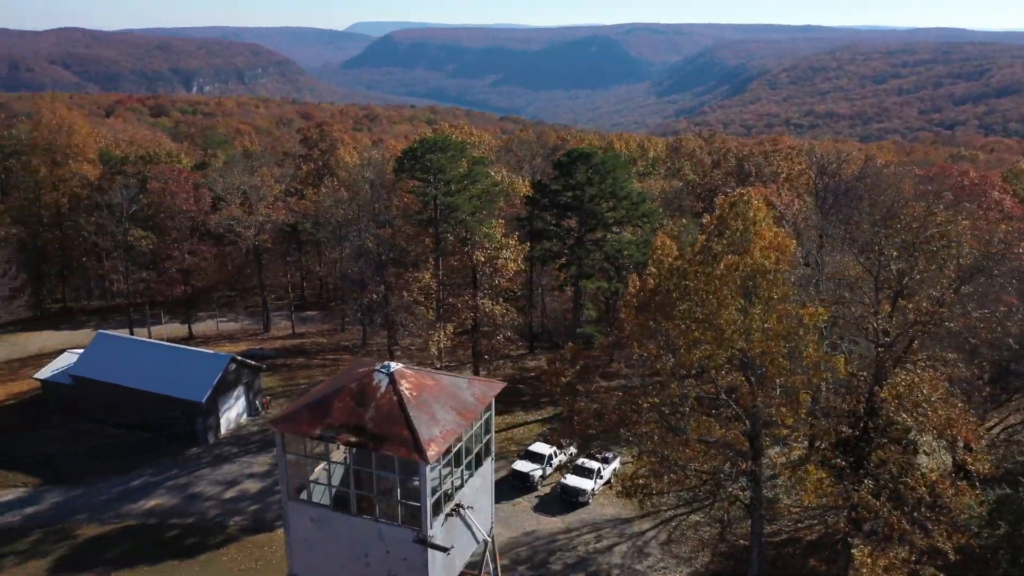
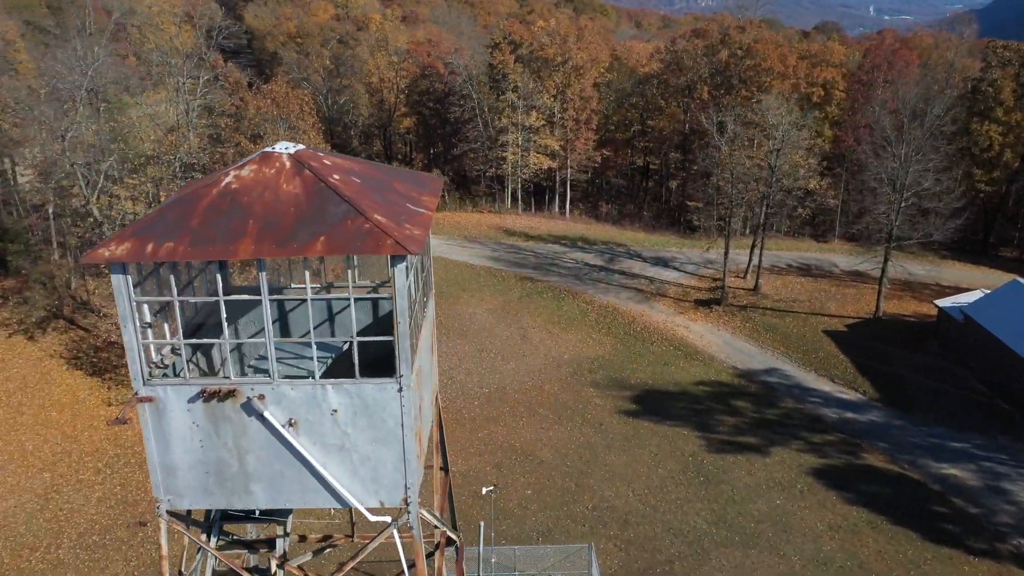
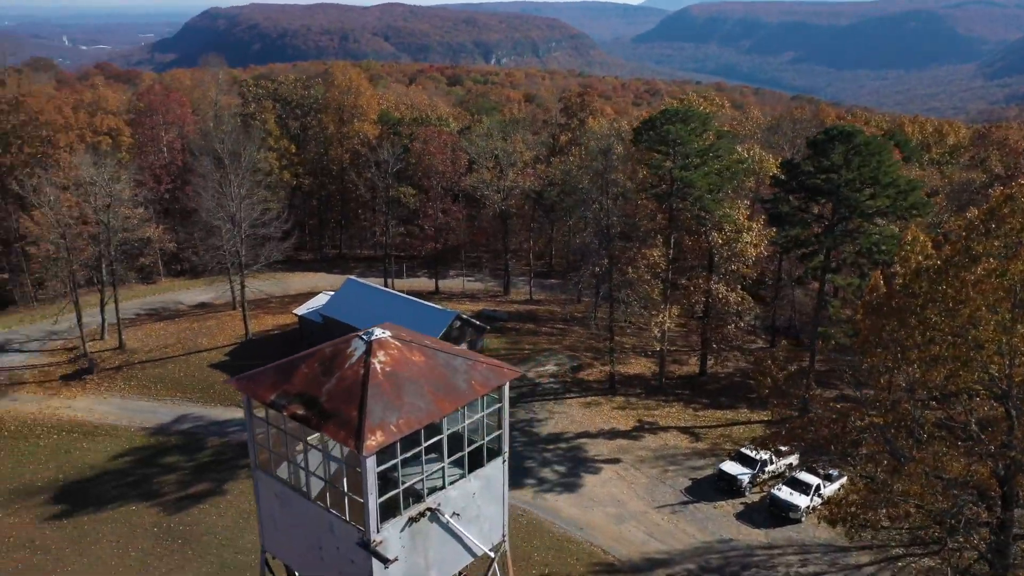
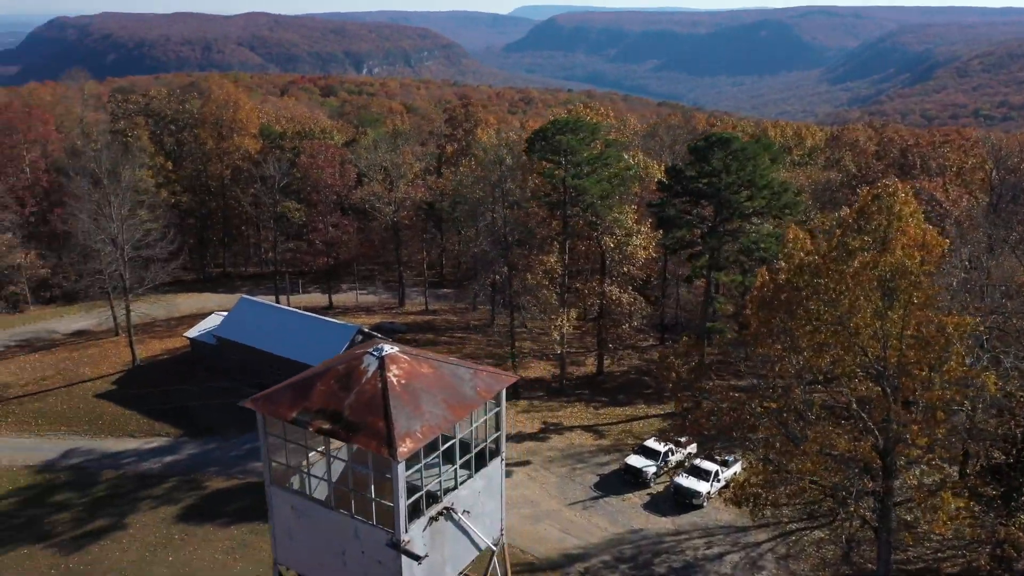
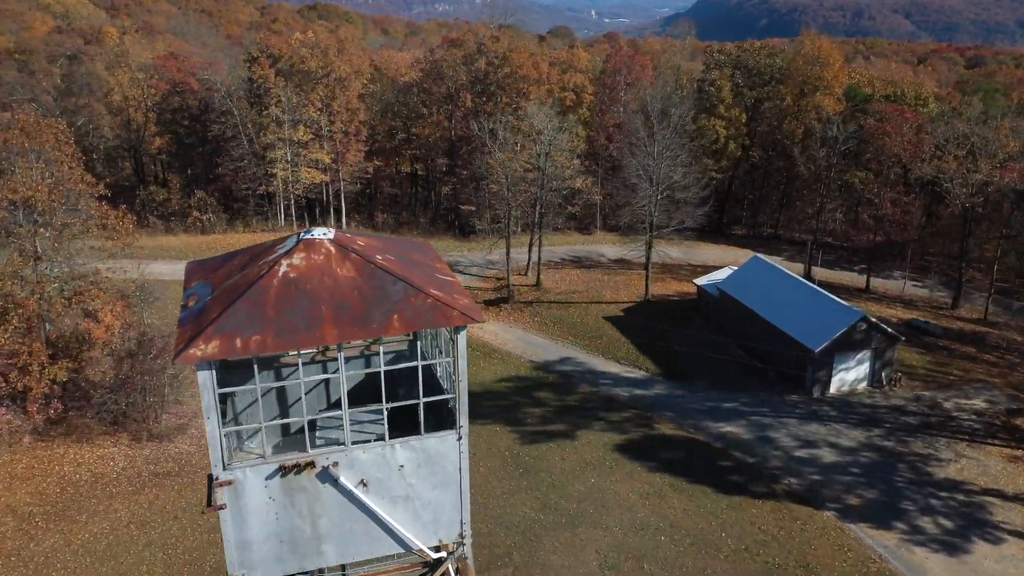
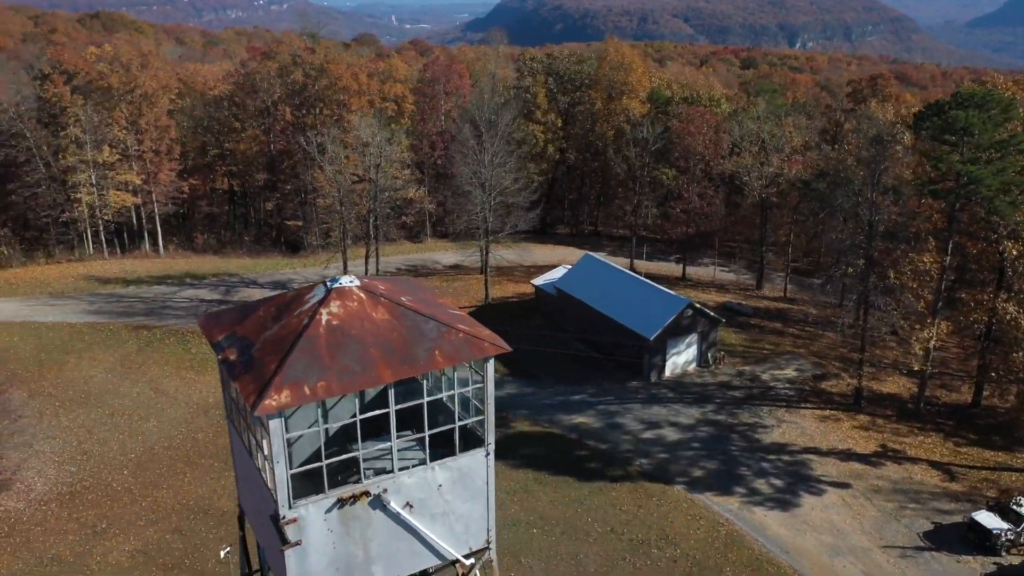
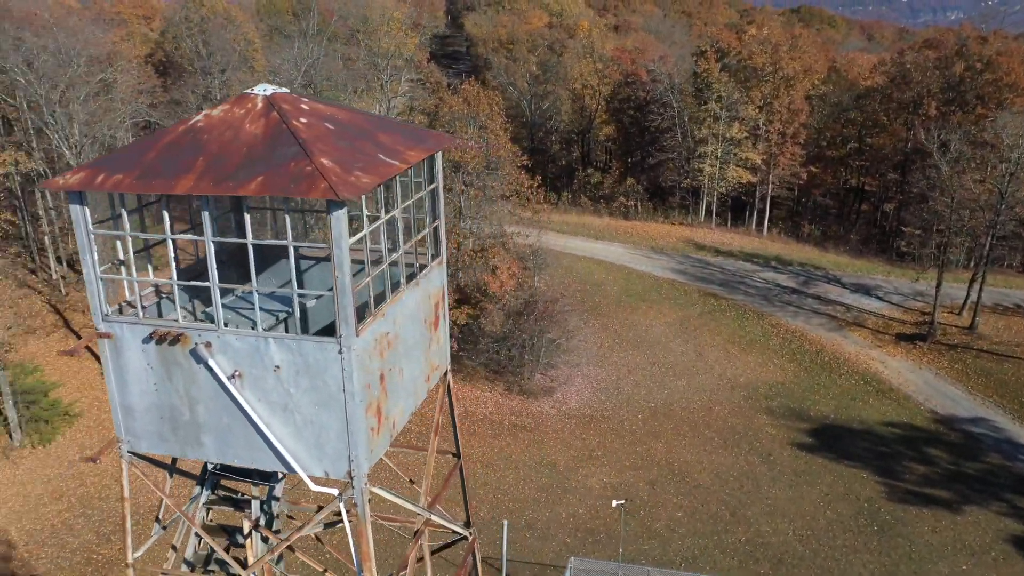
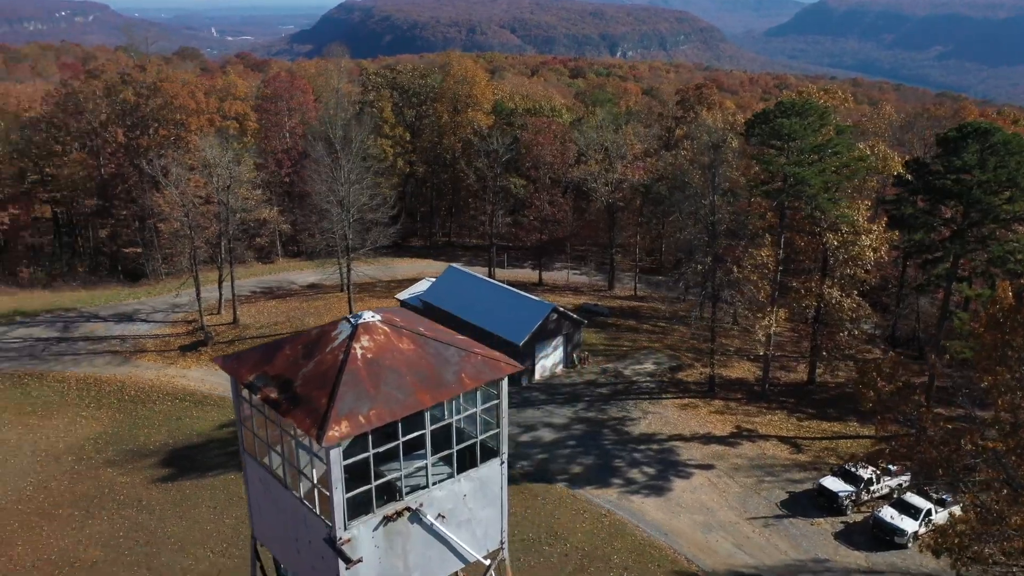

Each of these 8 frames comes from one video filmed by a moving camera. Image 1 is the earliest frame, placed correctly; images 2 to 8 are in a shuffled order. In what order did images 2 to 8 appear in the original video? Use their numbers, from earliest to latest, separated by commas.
4, 3, 8, 6, 5, 2, 7
